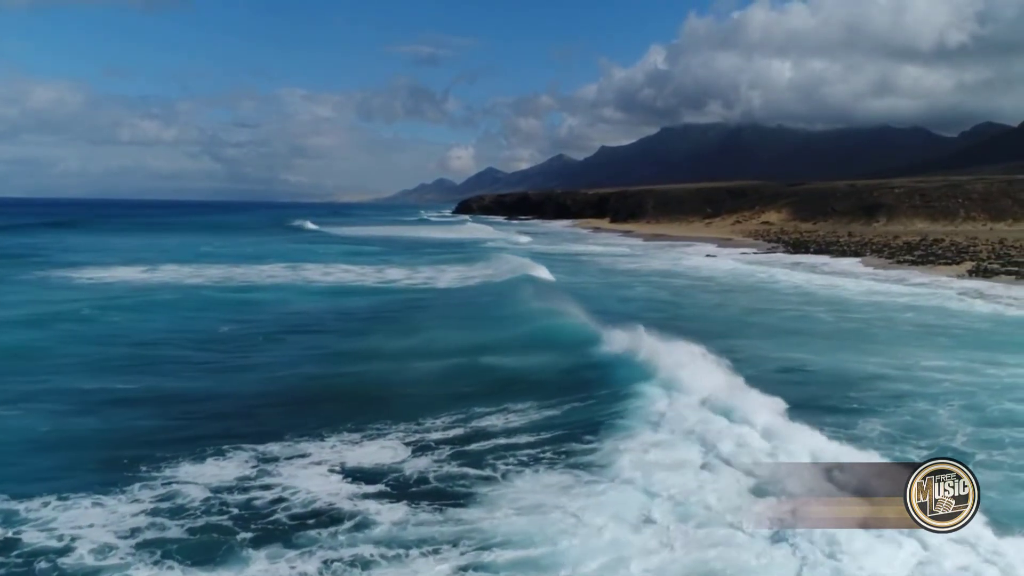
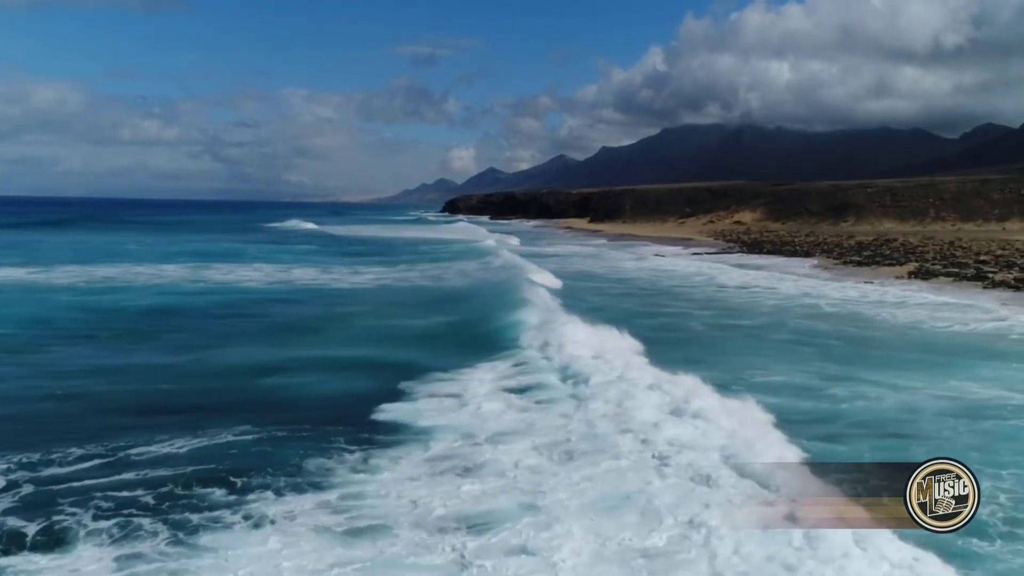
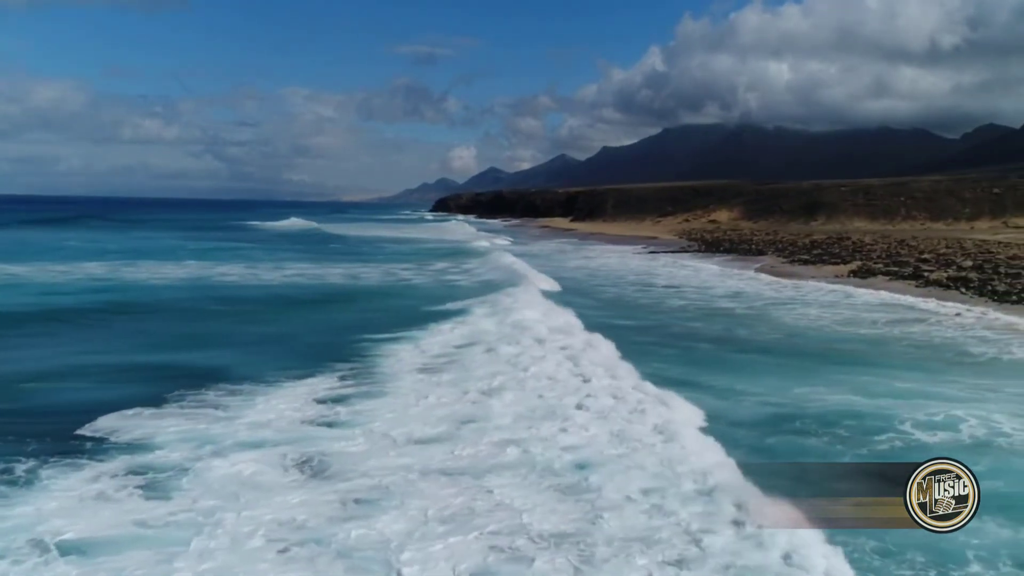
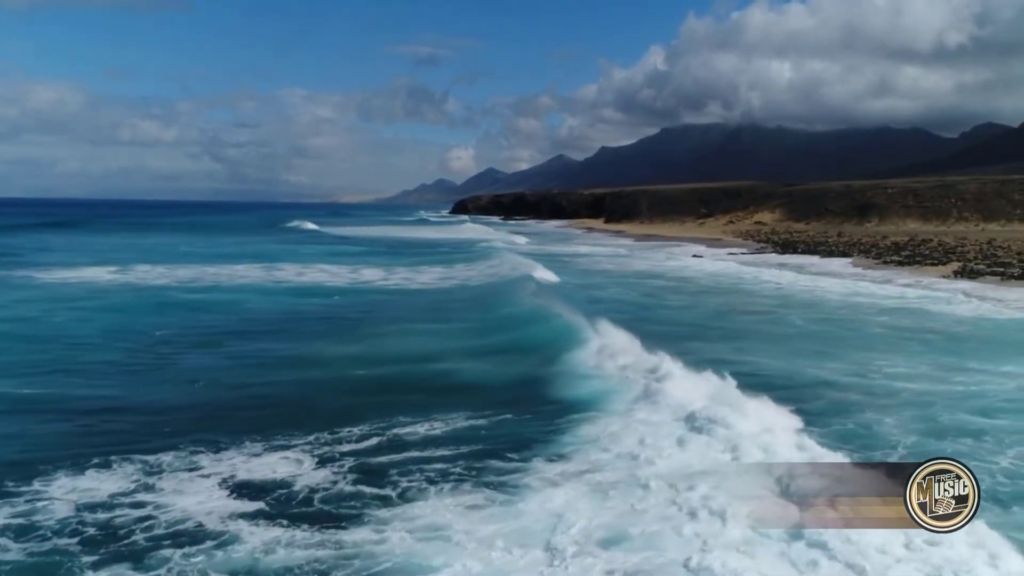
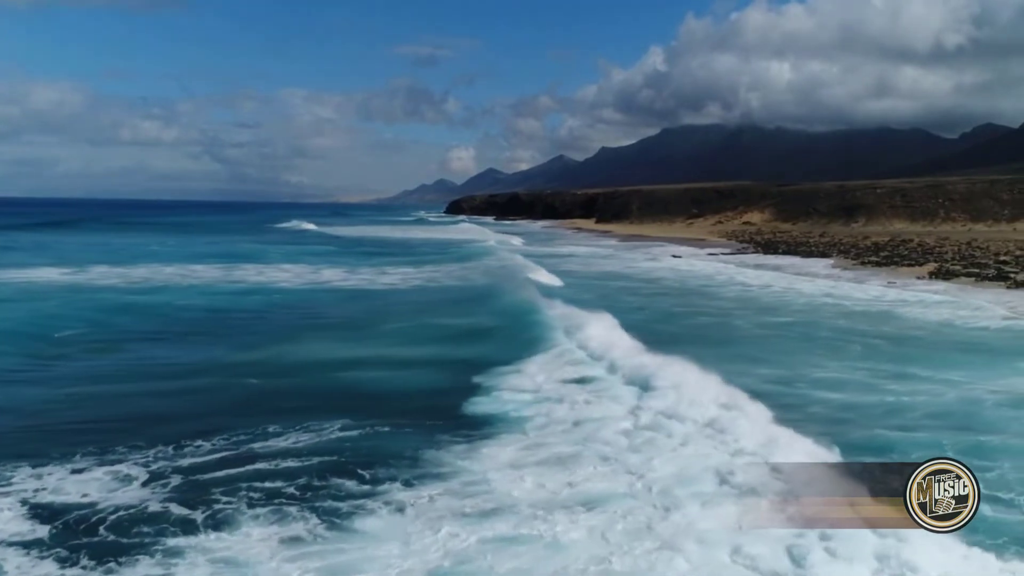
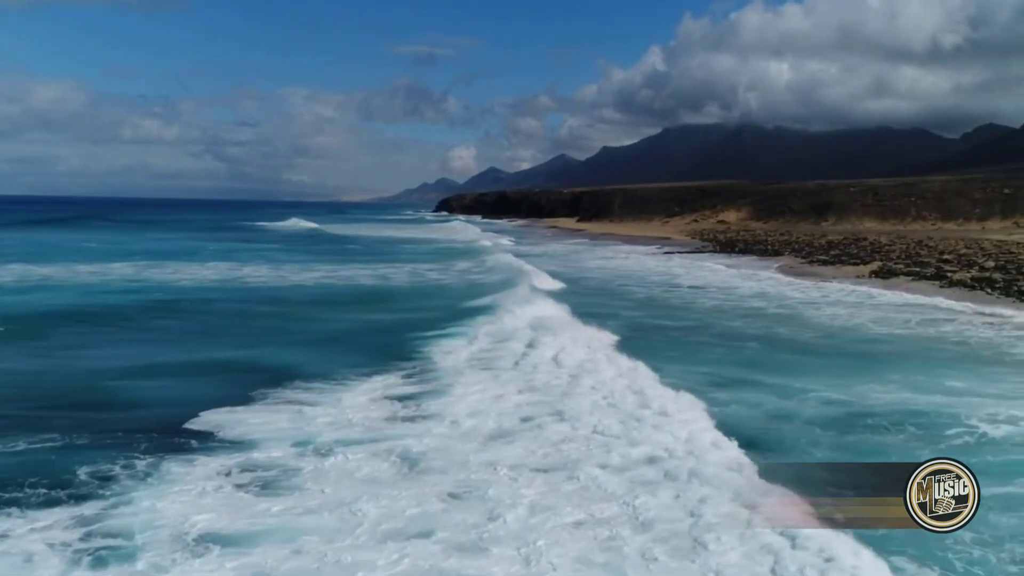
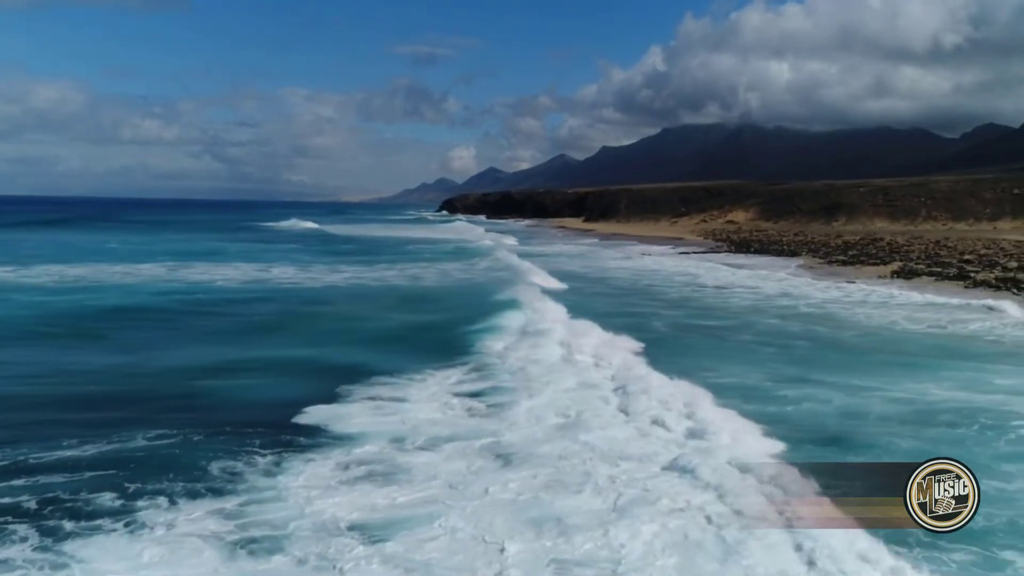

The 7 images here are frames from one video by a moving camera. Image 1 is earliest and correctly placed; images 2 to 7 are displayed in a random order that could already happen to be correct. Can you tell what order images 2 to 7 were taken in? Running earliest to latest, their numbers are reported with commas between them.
4, 5, 2, 7, 6, 3
